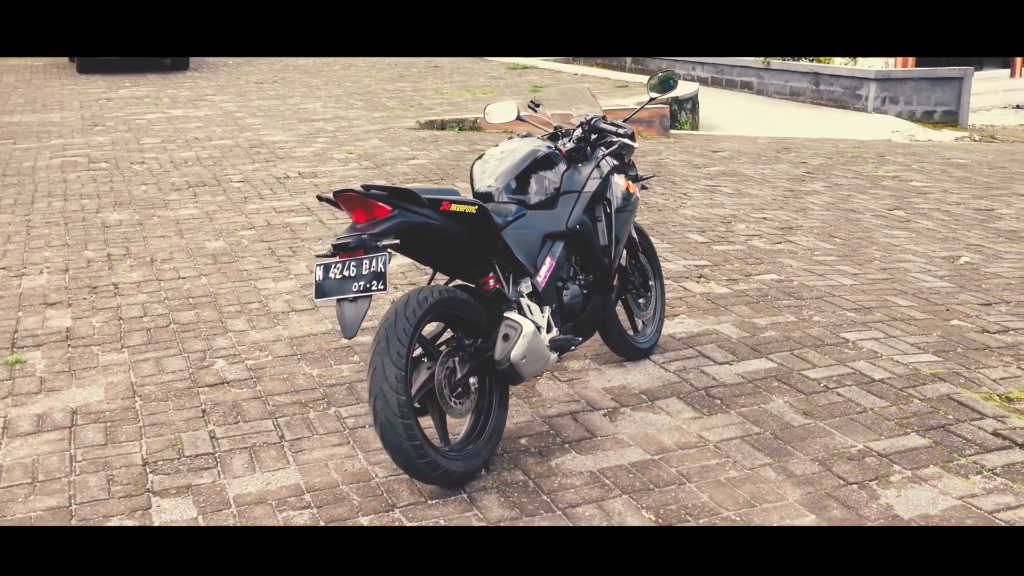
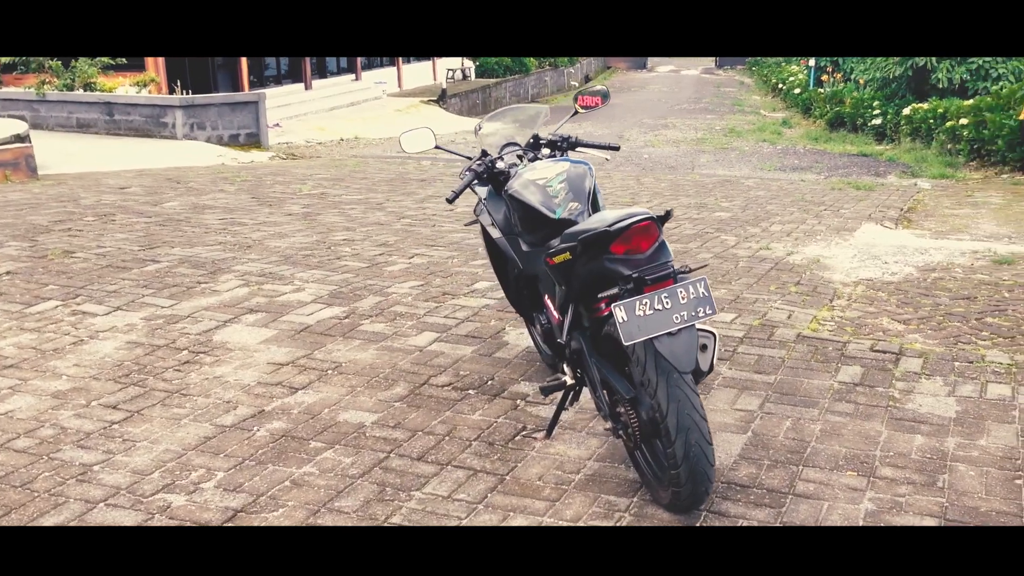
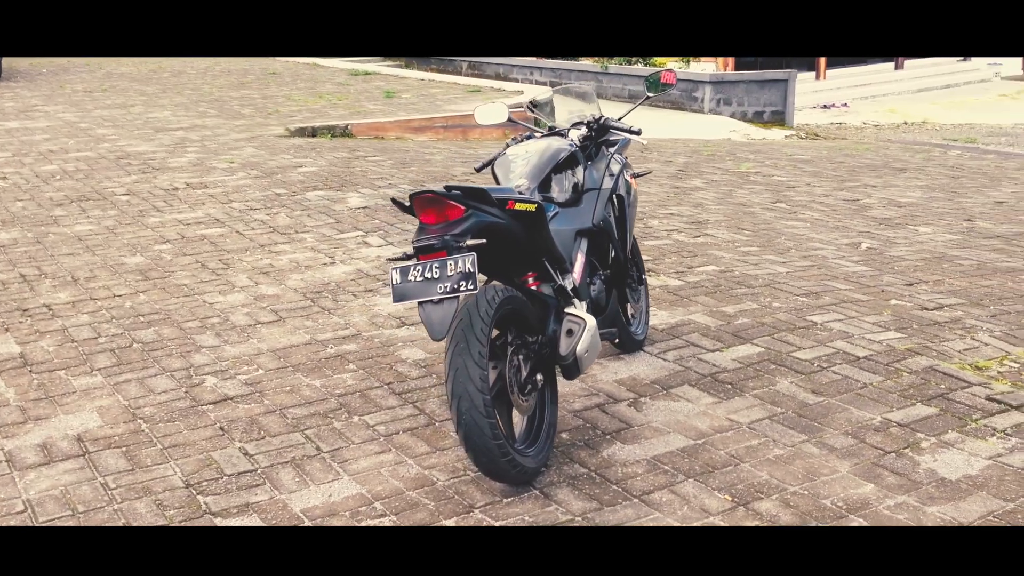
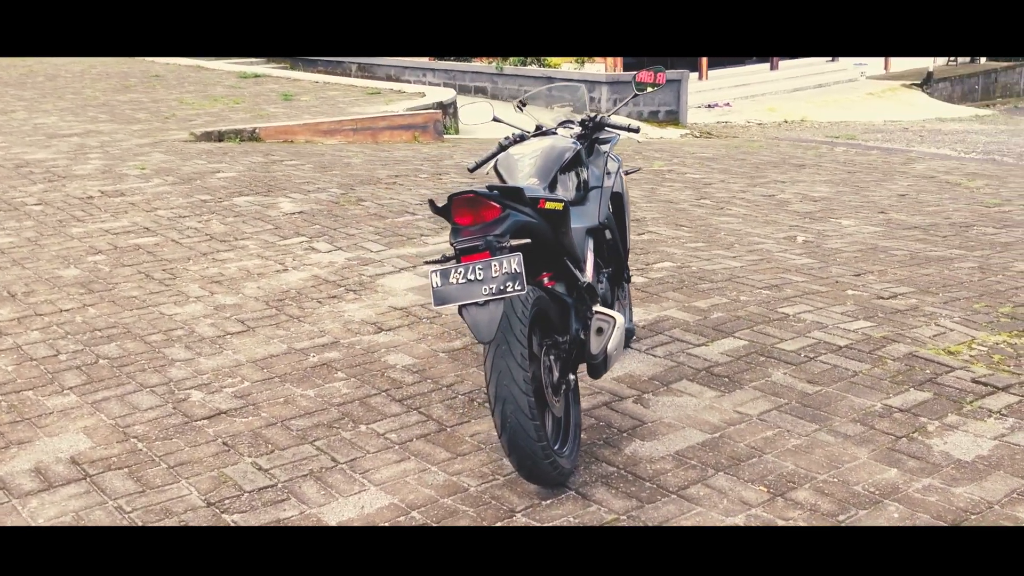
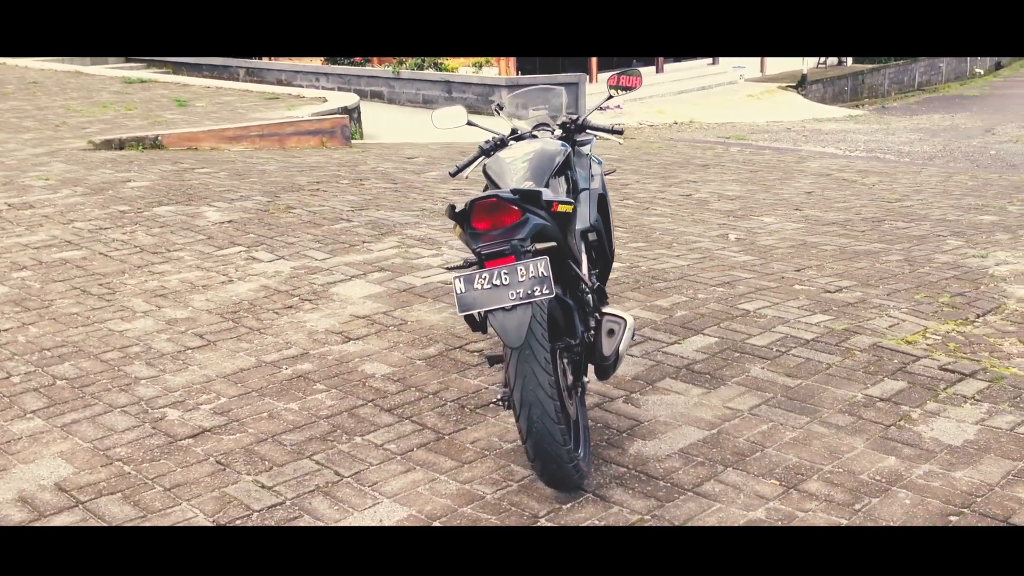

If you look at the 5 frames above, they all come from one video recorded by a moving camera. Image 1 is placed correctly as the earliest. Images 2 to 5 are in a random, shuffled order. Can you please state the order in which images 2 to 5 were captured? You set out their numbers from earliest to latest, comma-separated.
3, 4, 5, 2
